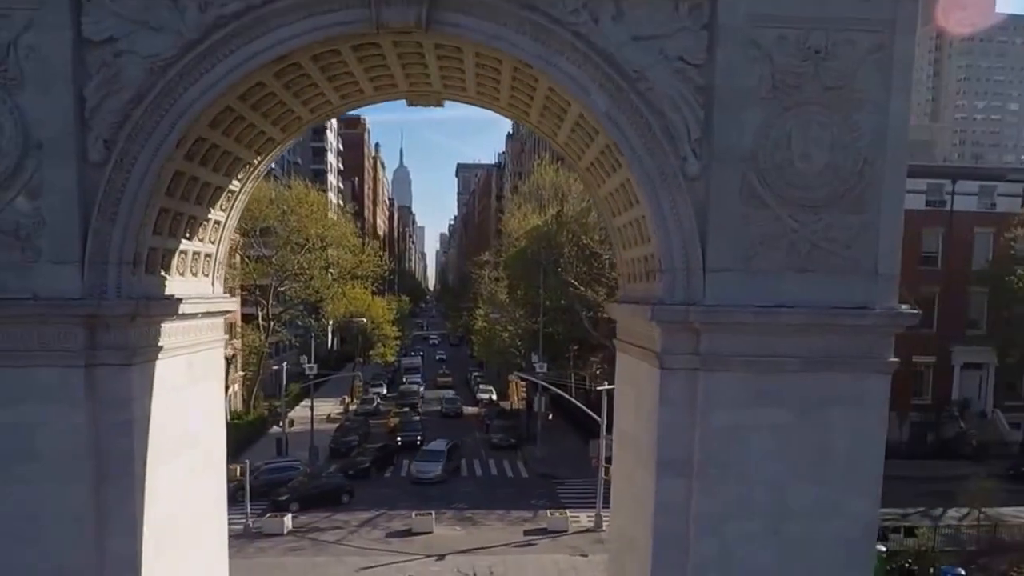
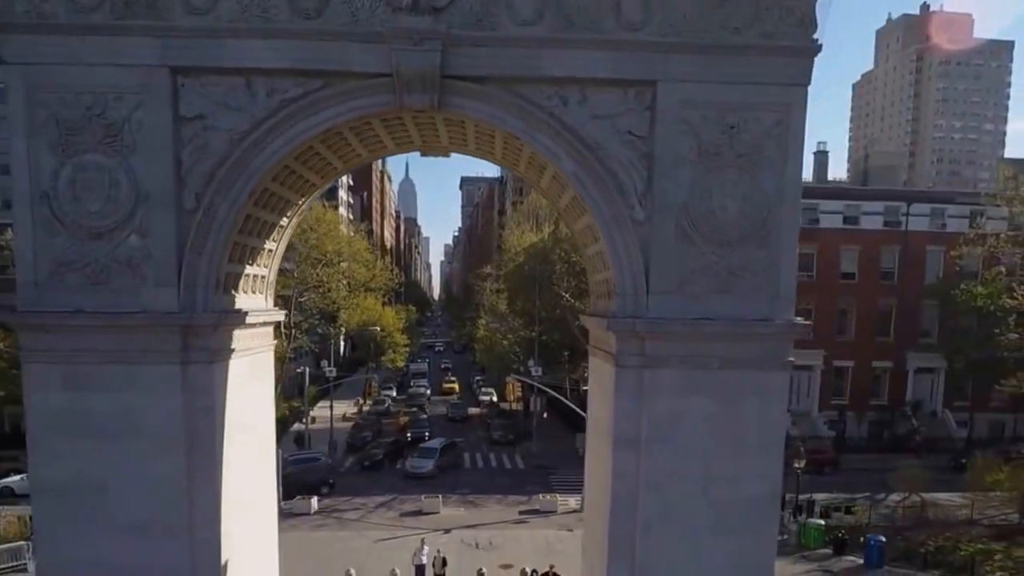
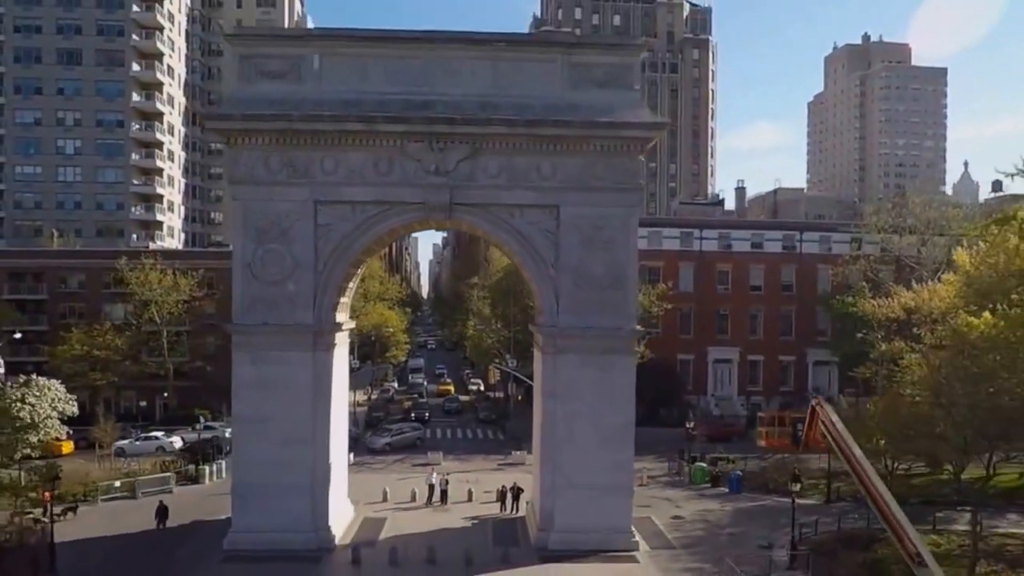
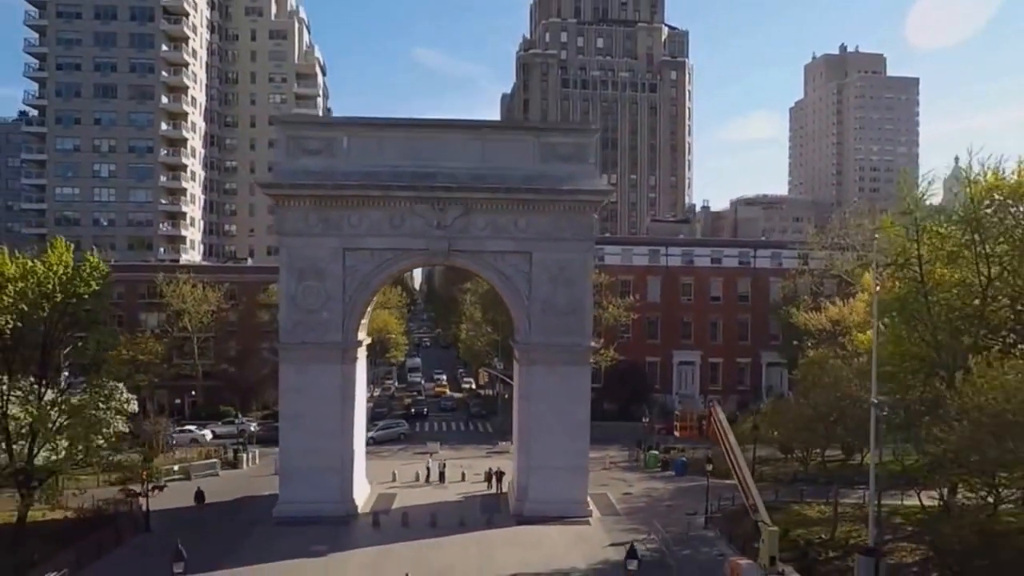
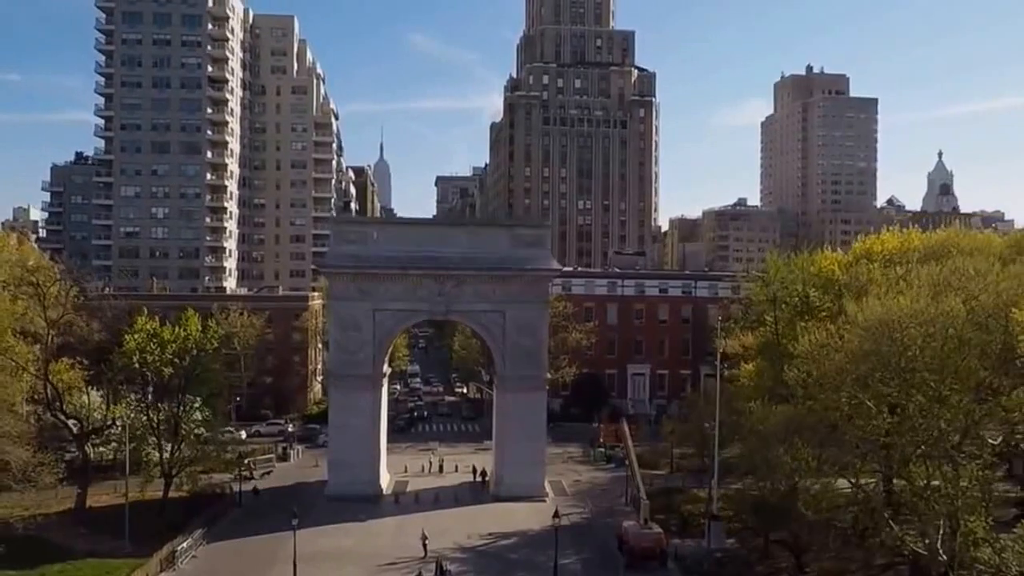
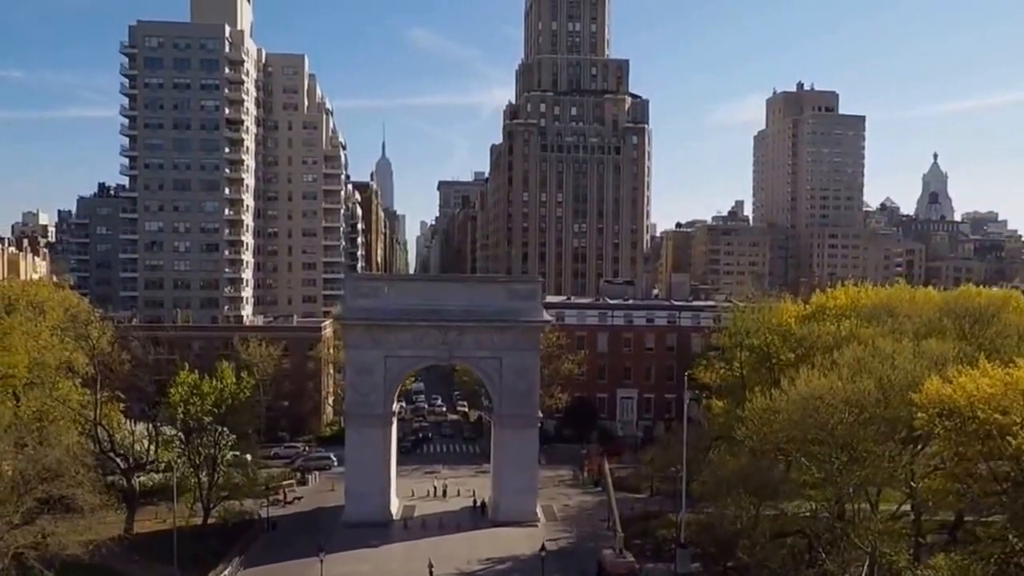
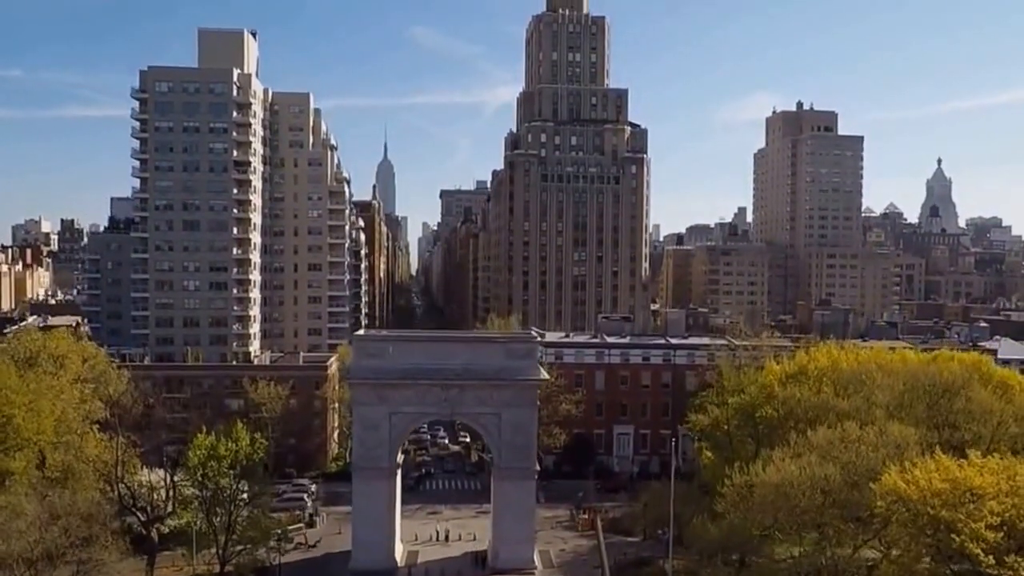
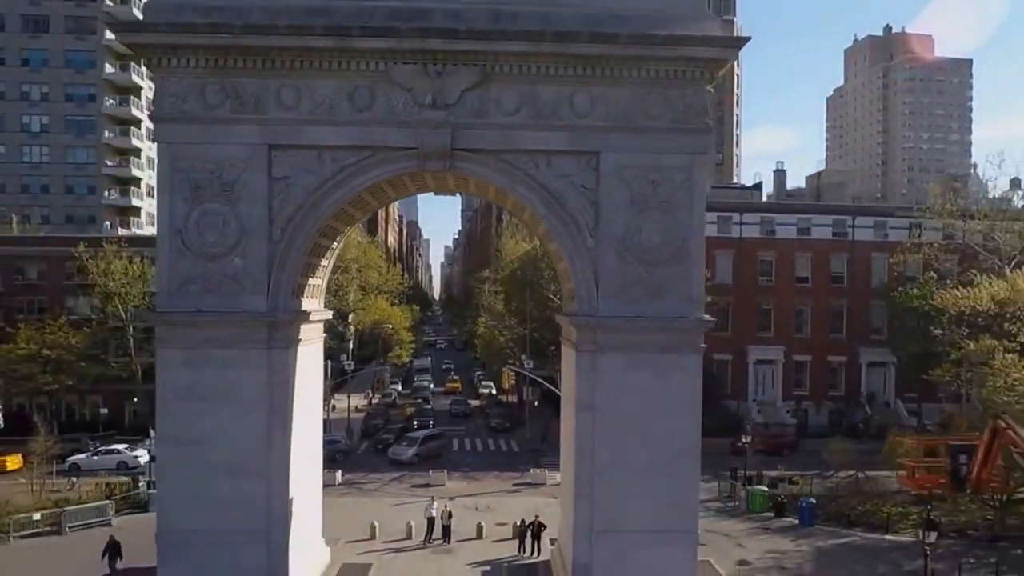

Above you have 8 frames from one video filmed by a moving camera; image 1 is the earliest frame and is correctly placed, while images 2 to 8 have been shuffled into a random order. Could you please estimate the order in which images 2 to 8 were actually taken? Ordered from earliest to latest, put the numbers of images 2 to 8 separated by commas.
2, 8, 3, 4, 5, 6, 7
